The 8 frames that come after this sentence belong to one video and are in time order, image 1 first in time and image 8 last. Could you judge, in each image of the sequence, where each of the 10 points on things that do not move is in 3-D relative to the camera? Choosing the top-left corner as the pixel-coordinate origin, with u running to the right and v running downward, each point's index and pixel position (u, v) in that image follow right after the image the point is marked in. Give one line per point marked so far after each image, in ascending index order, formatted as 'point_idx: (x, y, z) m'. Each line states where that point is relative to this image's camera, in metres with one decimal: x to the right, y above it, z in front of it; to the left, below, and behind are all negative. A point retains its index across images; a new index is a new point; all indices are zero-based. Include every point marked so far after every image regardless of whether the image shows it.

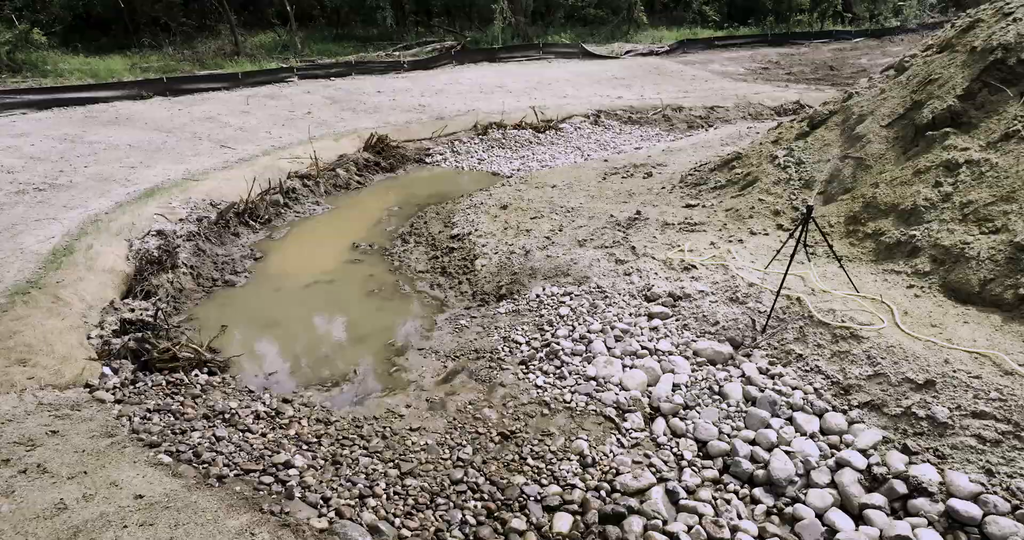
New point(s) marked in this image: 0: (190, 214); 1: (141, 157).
0: (-4.3, +0.7, +9.9) m
1: (-6.4, +1.9, +12.5) m
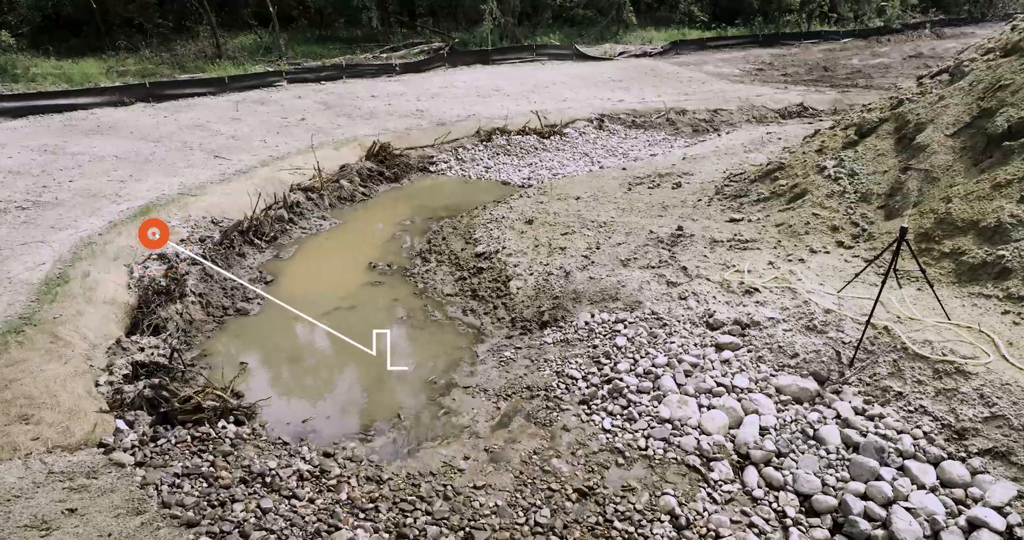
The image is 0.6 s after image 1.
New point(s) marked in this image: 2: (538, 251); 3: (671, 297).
0: (-4.0, +0.4, +9.1) m
1: (-6.1, +1.6, +11.7) m
2: (+0.3, +0.2, +8.7) m
3: (+1.6, -0.3, +7.2) m
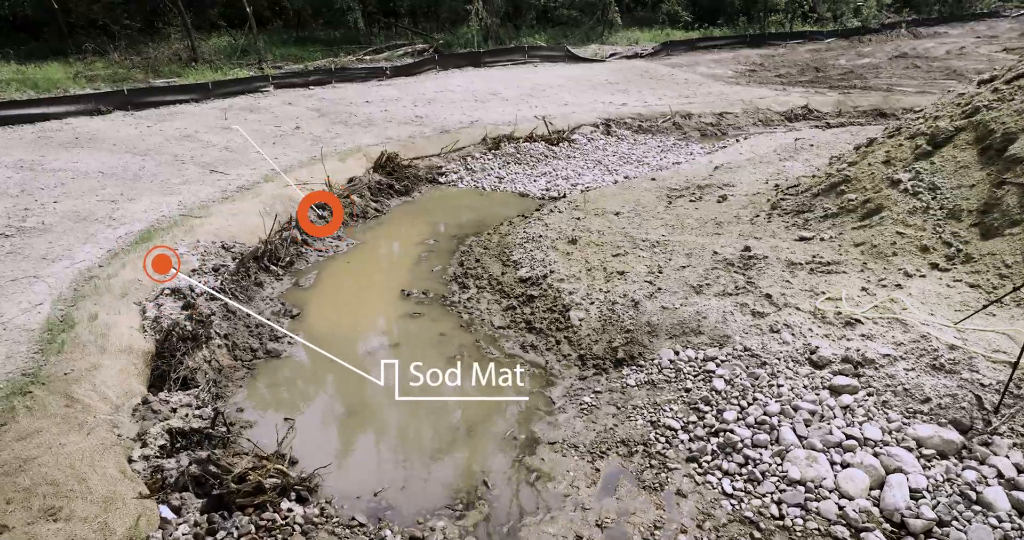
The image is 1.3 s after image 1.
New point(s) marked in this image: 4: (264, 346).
0: (-3.4, +0.1, +8.2) m
1: (-5.7, +1.2, +10.6) m
2: (+0.9, -0.1, +8.0) m
3: (+2.2, -0.5, +6.5) m
4: (-2.4, -0.7, +7.0) m
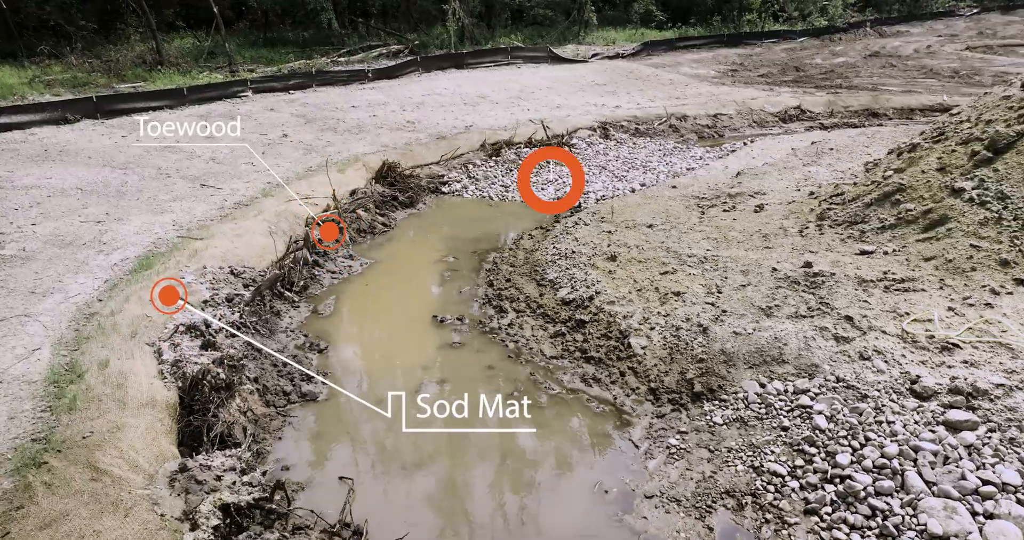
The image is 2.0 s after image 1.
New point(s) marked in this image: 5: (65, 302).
0: (-2.9, -0.2, +7.3) m
1: (-5.4, +0.8, +9.7) m
2: (+1.4, -0.3, +7.4) m
3: (+2.8, -0.7, +6.0) m
4: (-1.8, -1.0, +6.3) m
5: (-4.2, -0.3, +6.8) m
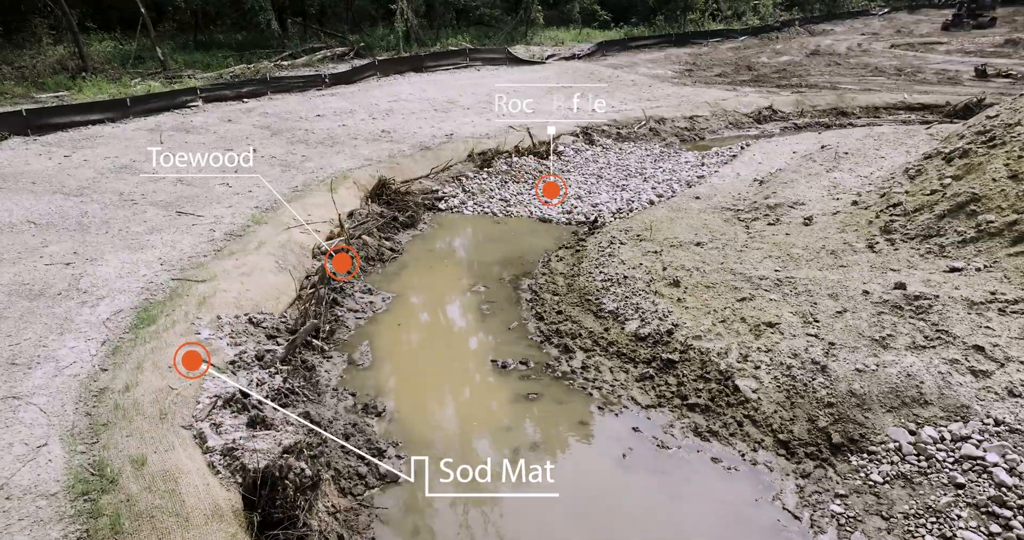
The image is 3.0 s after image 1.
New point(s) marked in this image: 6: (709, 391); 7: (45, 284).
0: (-2.2, -0.7, +6.2) m
1: (-5.0, +0.3, +8.2) m
2: (+2.0, -0.5, +6.7) m
3: (+3.6, -0.9, +5.4) m
4: (-1.0, -1.4, +5.2) m
5: (-3.4, -0.8, +5.5) m
6: (+1.6, -1.0, +6.1) m
7: (-4.6, -0.1, +7.2) m
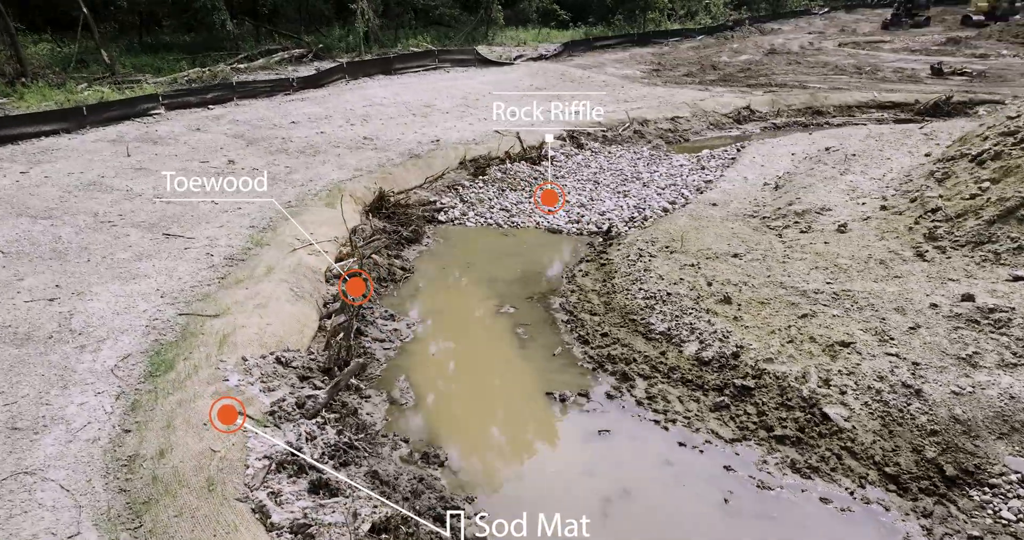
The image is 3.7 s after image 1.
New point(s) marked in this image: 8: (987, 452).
0: (-1.7, -1.0, +5.4) m
1: (-4.6, -0.1, +7.2) m
2: (+2.5, -0.7, +6.3) m
3: (+4.2, -1.0, +5.1) m
4: (-0.4, -1.6, +4.6) m
5: (-2.8, -1.1, +4.7) m
6: (+2.2, -1.2, +5.7) m
7: (-4.1, -0.5, +6.2) m
8: (+3.3, -1.3, +5.1) m
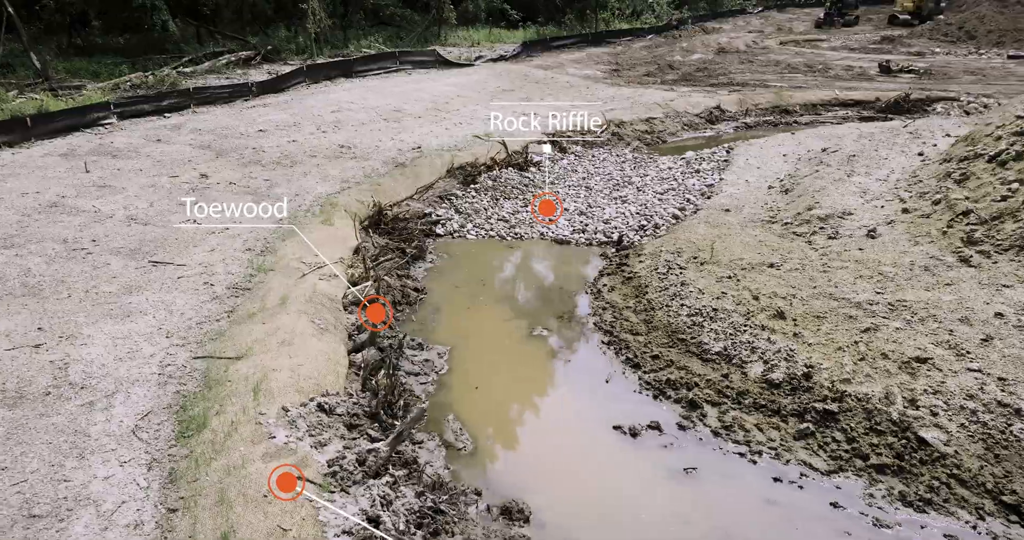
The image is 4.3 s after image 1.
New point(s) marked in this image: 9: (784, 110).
0: (-1.1, -1.2, +4.7) m
1: (-4.2, -0.4, +6.3) m
2: (+3.0, -0.8, +5.9) m
3: (+4.8, -1.1, +5.0) m
4: (+0.3, -1.9, +4.0) m
5: (-2.1, -1.4, +3.9) m
6: (+2.8, -1.3, +5.3) m
7: (-3.6, -0.8, +5.3) m
8: (+3.9, -1.3, +4.8) m
9: (+7.2, +4.2, +19.3) m
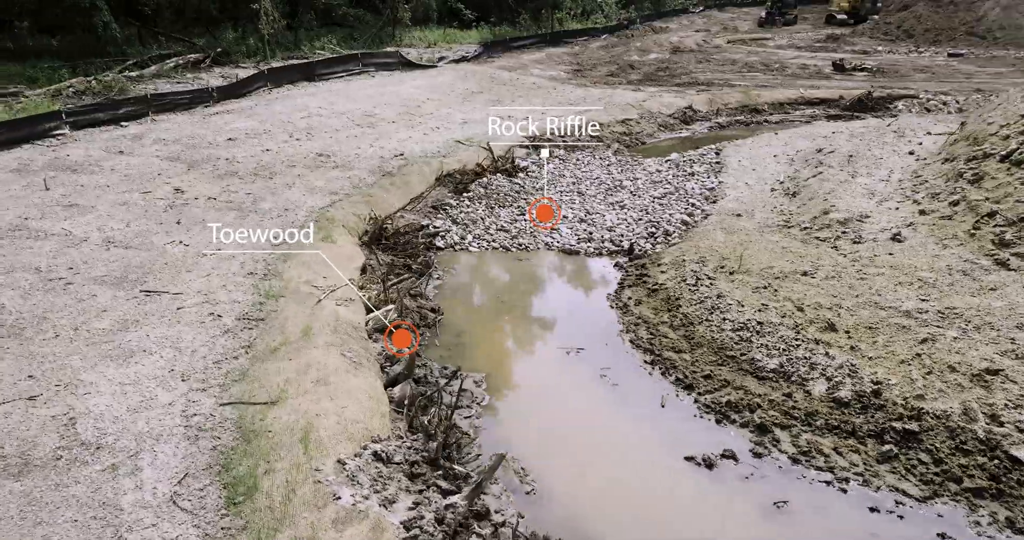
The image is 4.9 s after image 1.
0: (-0.5, -1.4, +4.2) m
1: (-3.7, -0.7, +5.5) m
2: (+3.5, -0.9, +5.7) m
3: (+5.3, -1.1, +4.9) m
4: (+1.0, -2.0, +3.6) m
5: (-1.5, -1.6, +3.3) m
6: (+3.3, -1.4, +5.1) m
7: (-3.1, -1.1, +4.6) m
8: (+4.4, -1.4, +4.7) m
9: (+6.4, +4.3, +19.3) m
